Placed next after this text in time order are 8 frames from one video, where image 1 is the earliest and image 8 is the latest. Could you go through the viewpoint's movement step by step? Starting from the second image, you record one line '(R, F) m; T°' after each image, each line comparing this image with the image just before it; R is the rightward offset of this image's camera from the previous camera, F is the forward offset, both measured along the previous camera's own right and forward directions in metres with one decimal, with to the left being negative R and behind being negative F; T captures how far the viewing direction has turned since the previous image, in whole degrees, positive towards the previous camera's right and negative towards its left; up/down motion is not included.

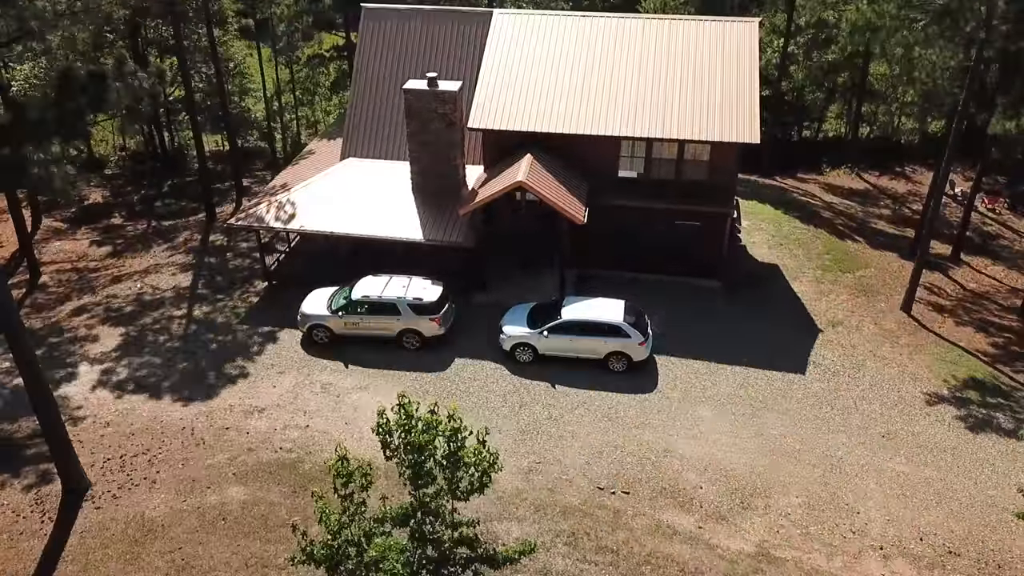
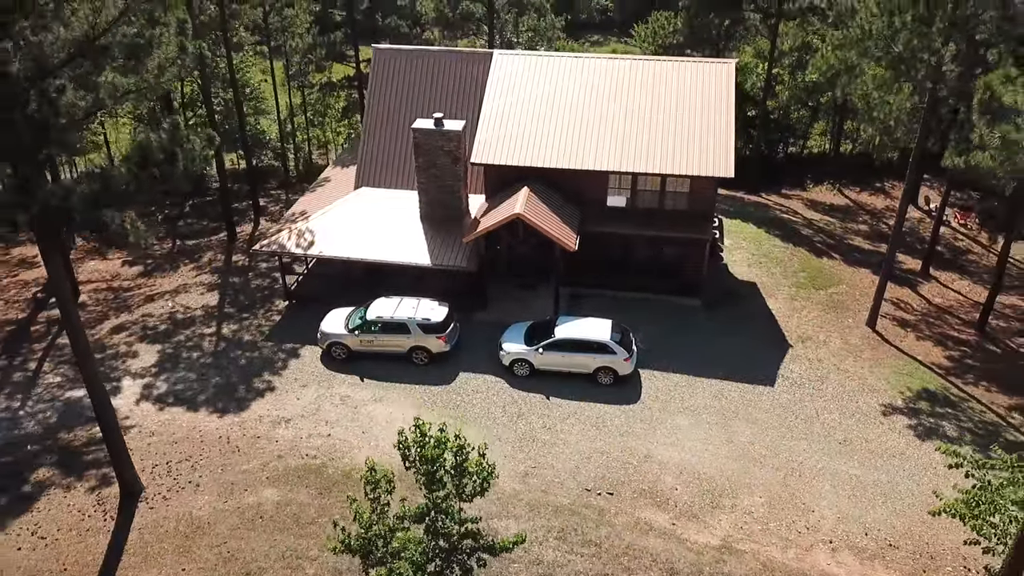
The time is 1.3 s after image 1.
(+0.1, -2.0) m; 0°
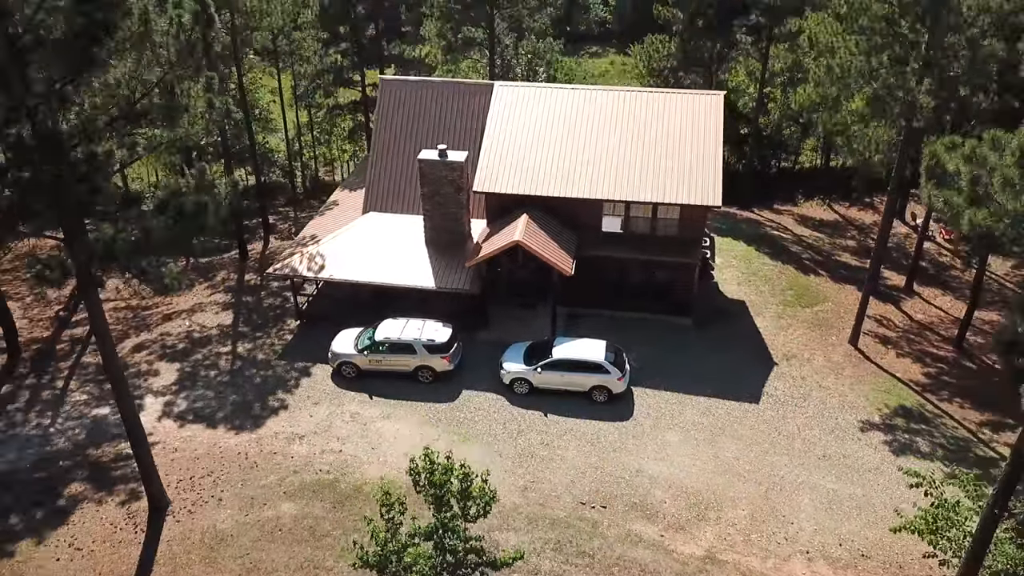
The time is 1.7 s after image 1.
(0.0, -1.2) m; 0°
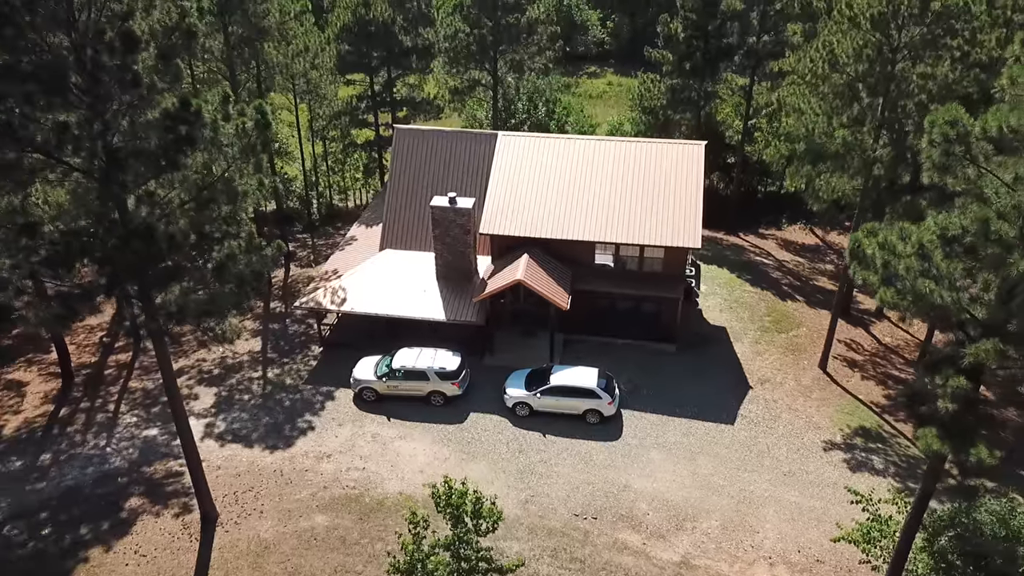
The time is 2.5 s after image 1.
(0.0, -2.6) m; 0°
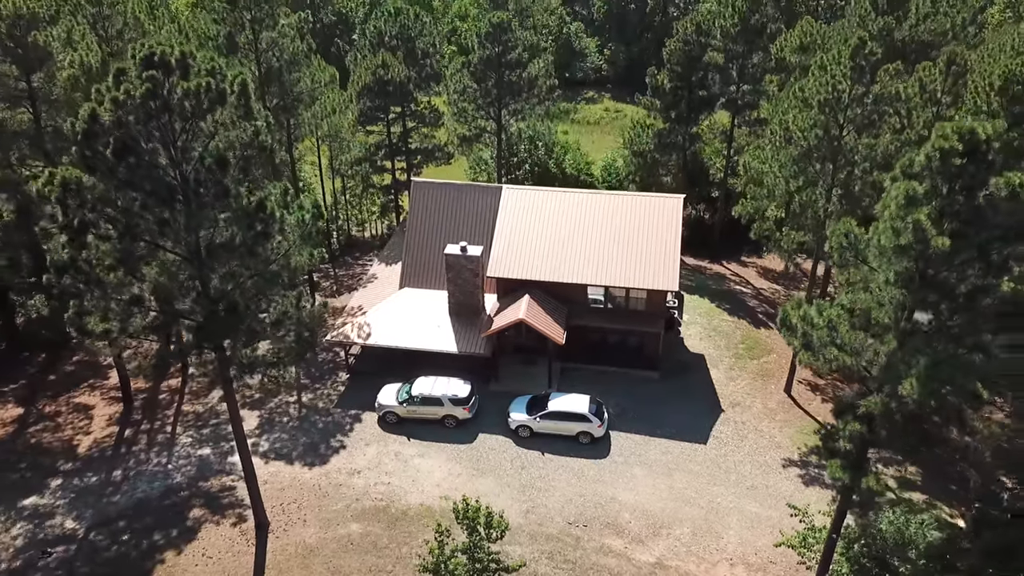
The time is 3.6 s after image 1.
(0.0, -3.8) m; 0°
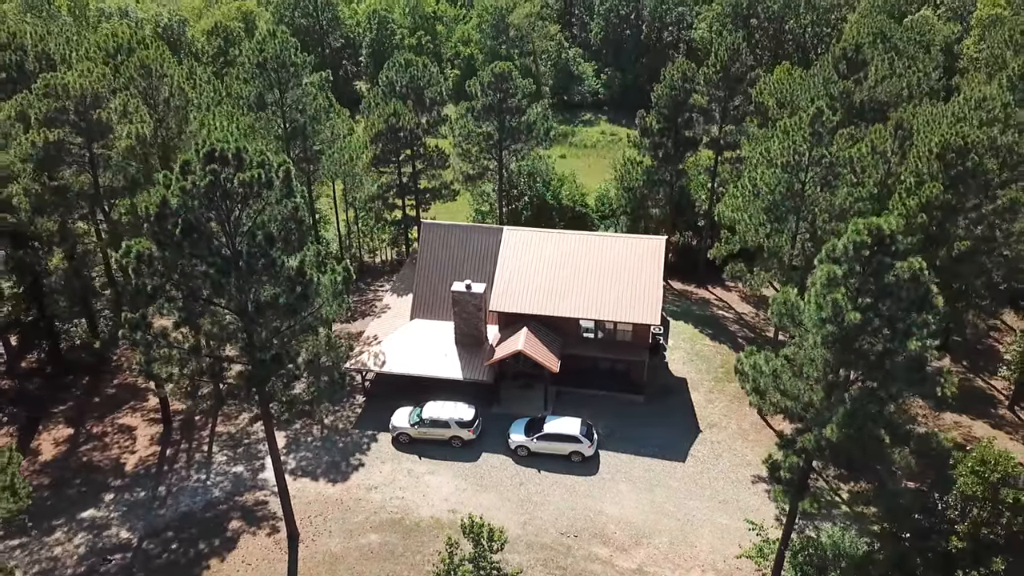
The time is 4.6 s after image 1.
(+0.1, -3.4) m; 0°
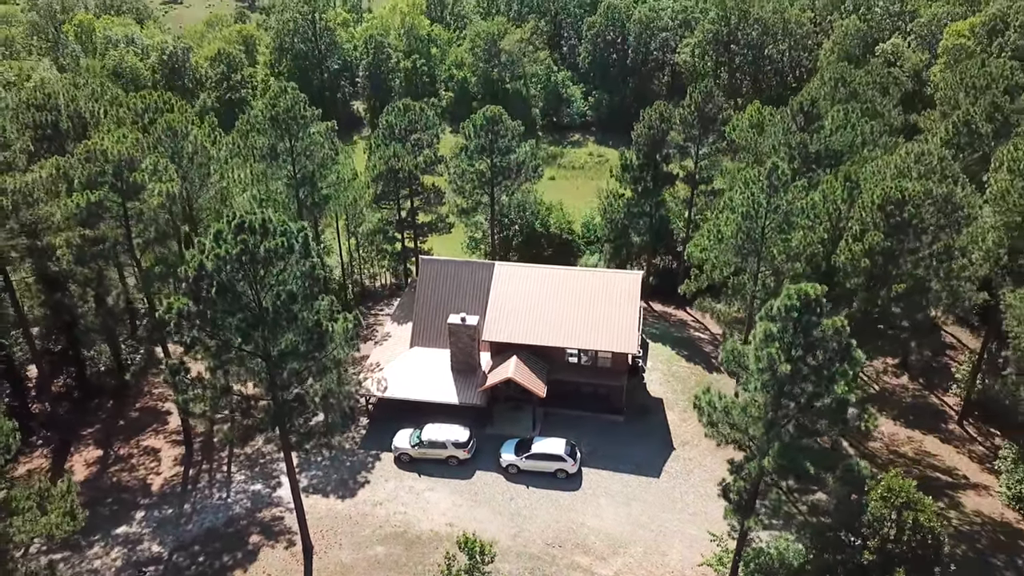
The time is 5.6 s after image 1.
(+0.2, -3.3) m; 0°
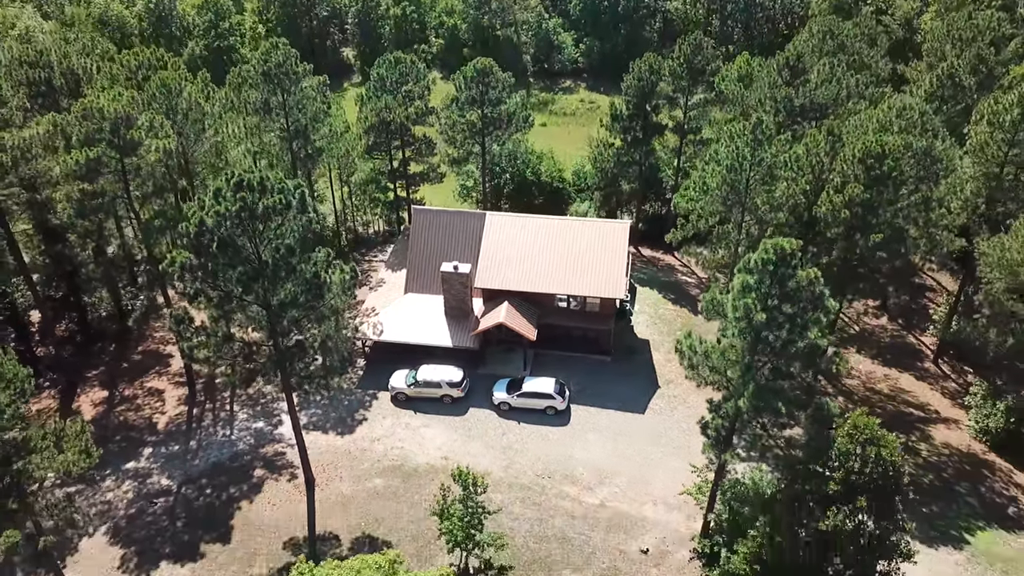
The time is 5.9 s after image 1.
(0.0, -1.1) m; +1°
